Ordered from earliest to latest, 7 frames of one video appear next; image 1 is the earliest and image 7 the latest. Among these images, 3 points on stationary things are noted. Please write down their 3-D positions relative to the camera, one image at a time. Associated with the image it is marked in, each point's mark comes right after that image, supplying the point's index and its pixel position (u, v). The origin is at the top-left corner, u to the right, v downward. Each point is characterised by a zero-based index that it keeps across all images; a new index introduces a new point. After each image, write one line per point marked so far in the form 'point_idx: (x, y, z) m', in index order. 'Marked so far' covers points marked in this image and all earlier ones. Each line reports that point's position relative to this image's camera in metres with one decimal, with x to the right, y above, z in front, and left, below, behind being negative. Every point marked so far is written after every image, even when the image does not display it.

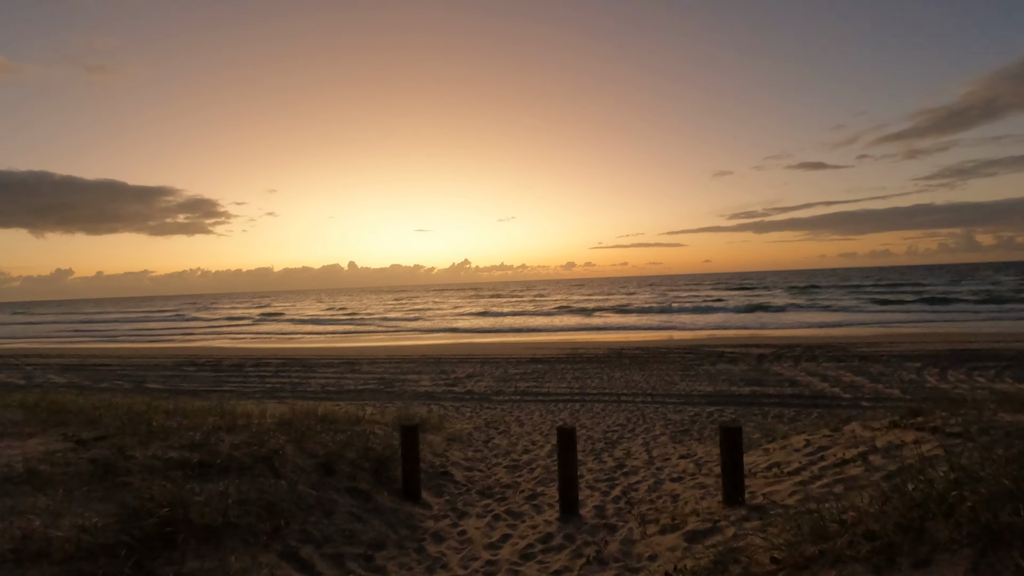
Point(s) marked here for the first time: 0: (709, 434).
0: (+3.2, -2.4, +8.1) m
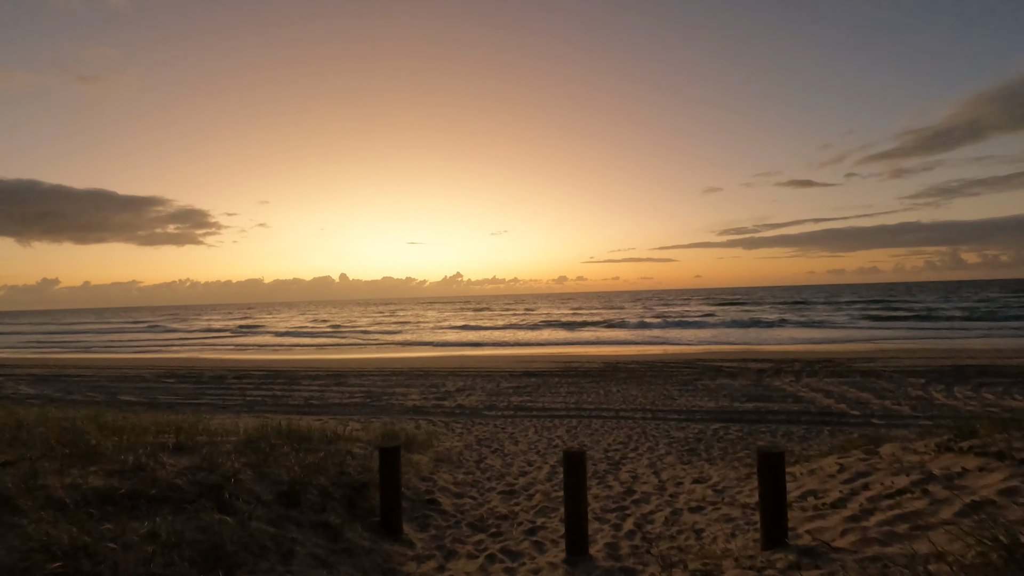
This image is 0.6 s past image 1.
0: (+3.1, -2.5, +7.6) m
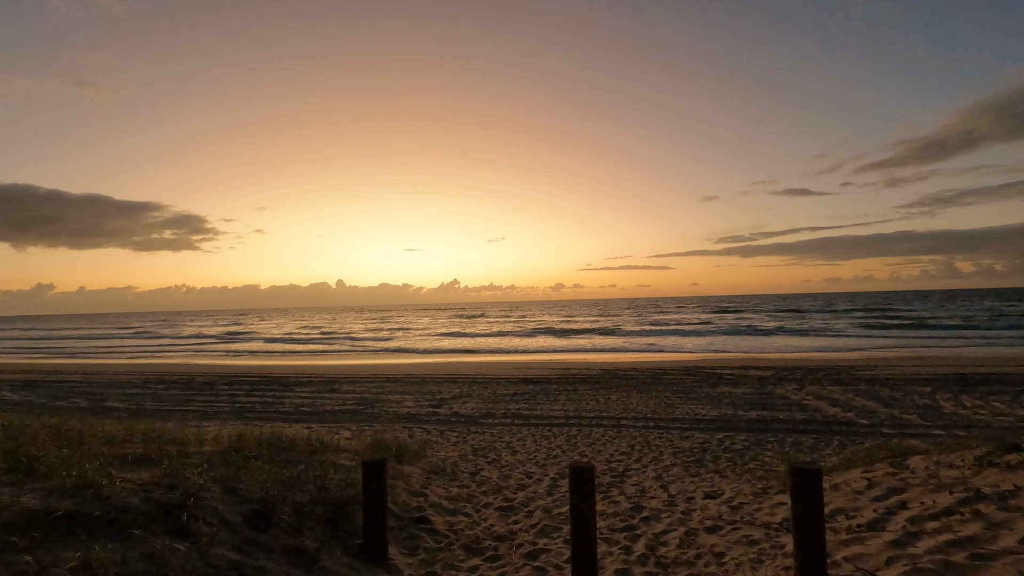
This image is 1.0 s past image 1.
0: (+3.1, -2.6, +7.2) m
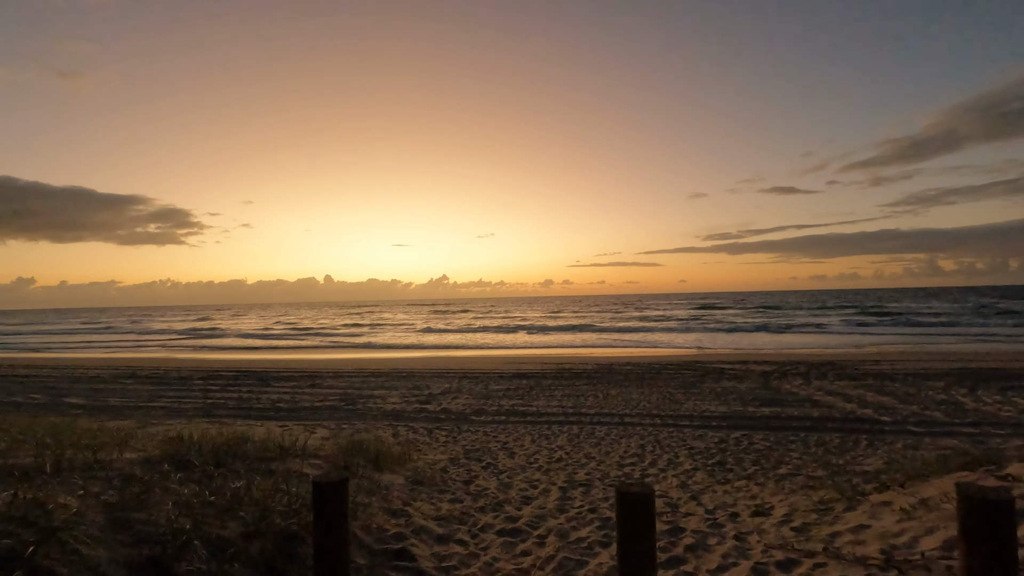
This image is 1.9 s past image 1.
0: (+3.1, -2.3, +6.3) m
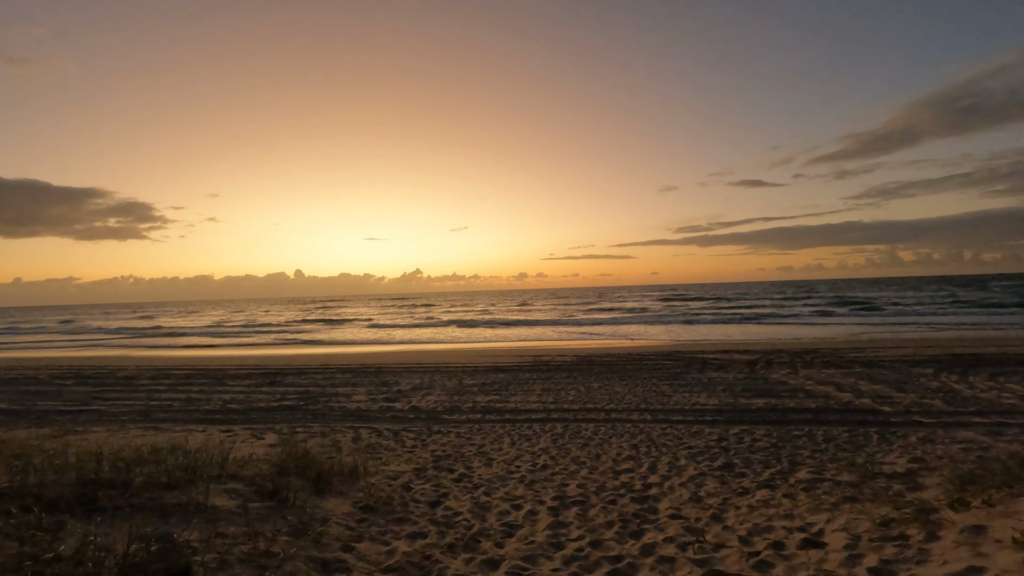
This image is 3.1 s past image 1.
0: (+2.8, -2.0, +5.5) m
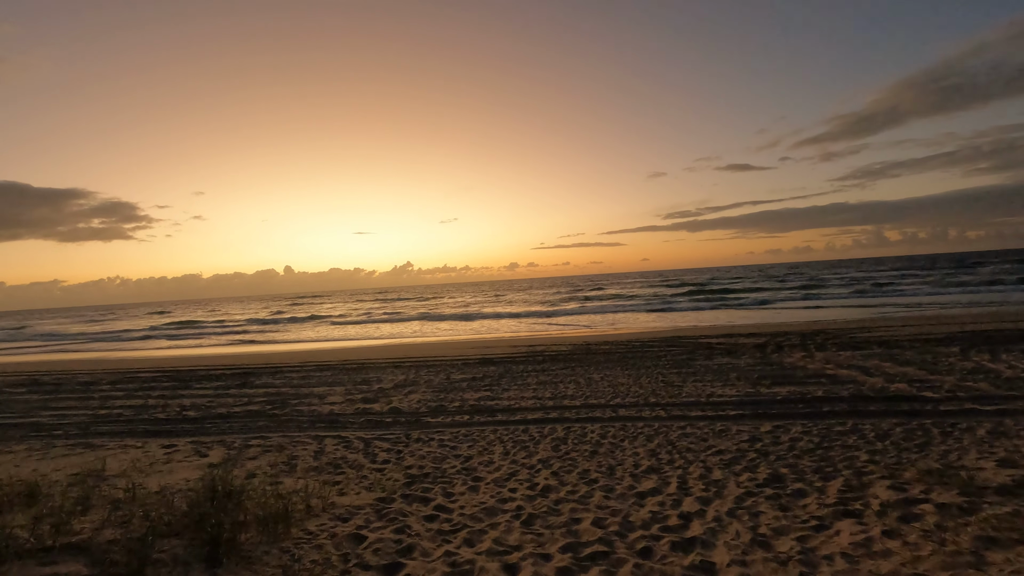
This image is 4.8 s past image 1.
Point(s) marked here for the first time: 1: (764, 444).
0: (+2.8, -1.7, +4.3) m
1: (+3.1, -1.9, +6.0) m
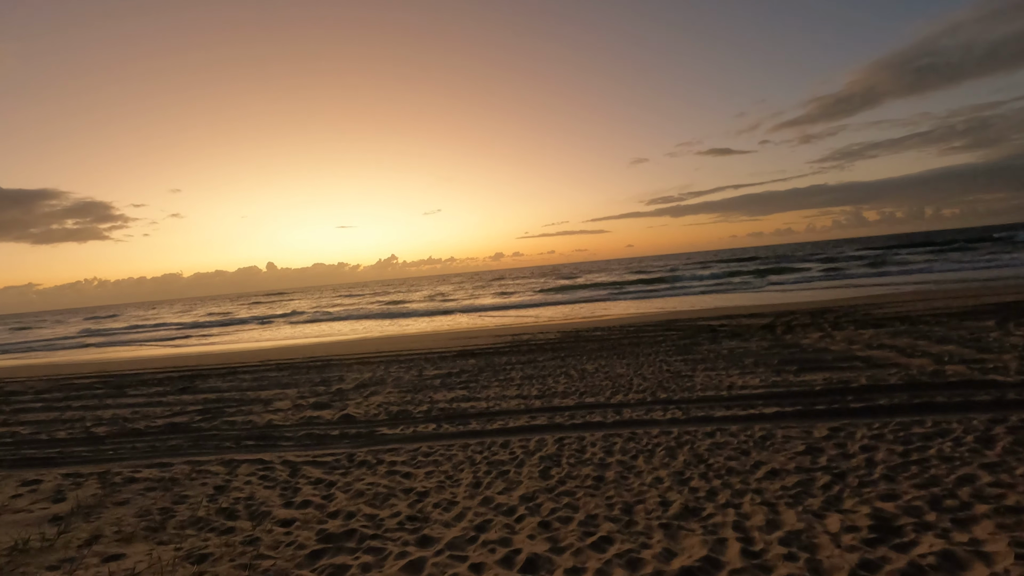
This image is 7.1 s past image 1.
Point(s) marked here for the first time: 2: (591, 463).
0: (+2.6, -1.4, +2.6) m
1: (+2.8, -1.5, +4.4) m
2: (+0.7, -1.6, +4.6) m
